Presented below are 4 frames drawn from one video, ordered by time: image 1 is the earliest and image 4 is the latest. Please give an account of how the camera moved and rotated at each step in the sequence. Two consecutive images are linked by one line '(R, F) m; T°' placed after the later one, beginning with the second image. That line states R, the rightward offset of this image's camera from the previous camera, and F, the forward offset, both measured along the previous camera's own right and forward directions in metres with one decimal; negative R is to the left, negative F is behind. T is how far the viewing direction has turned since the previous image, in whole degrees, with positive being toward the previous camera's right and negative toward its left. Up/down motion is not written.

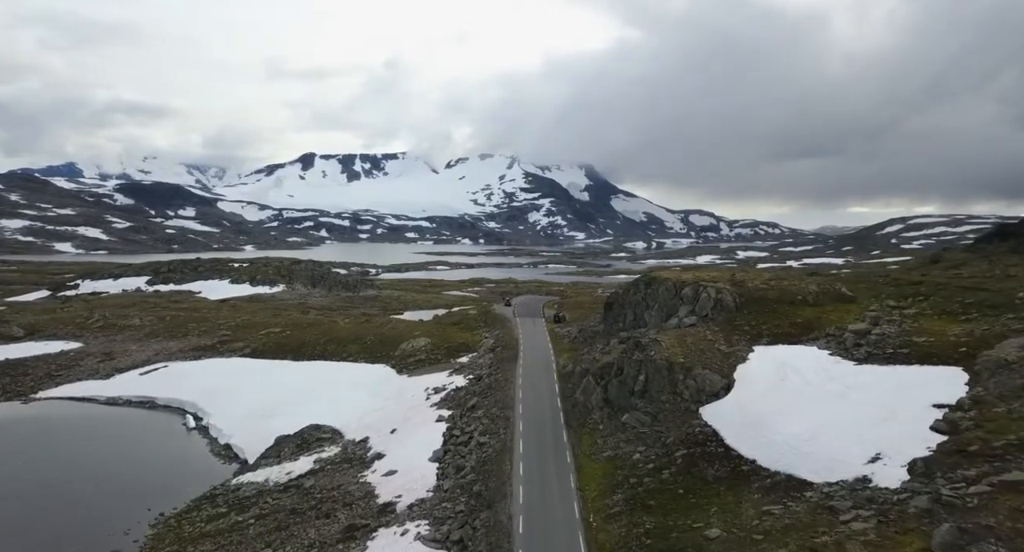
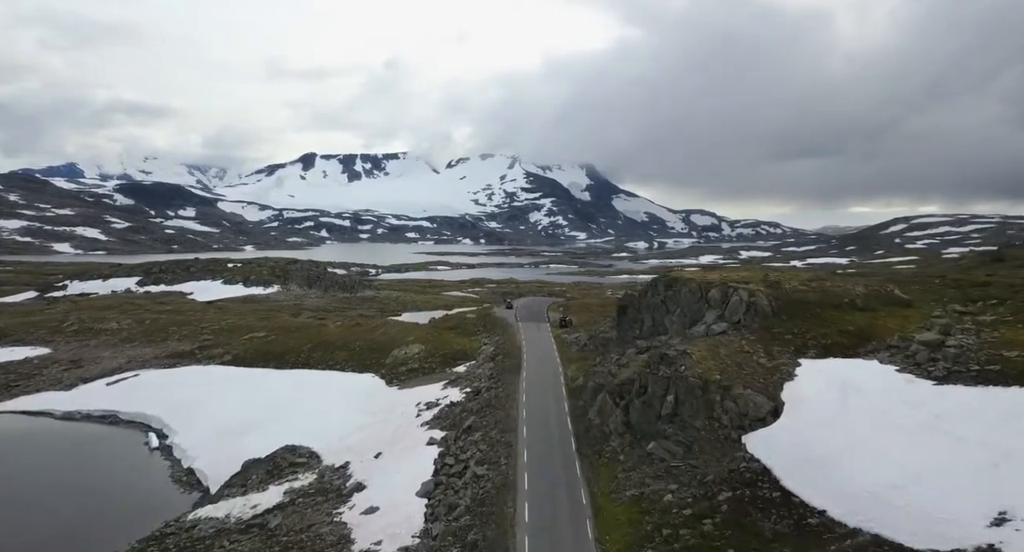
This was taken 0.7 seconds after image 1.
(-0.1, +6.2) m; 0°
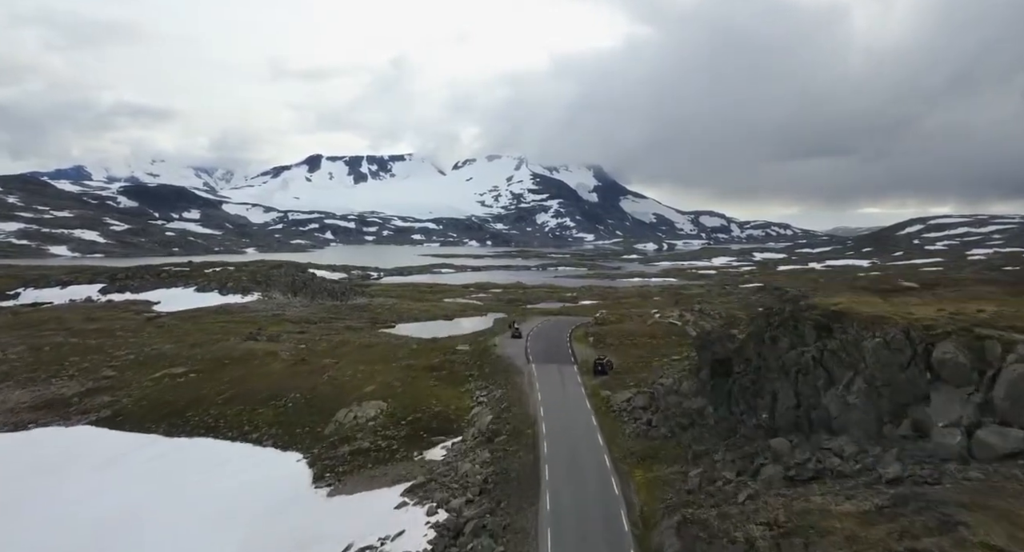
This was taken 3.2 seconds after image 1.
(-0.2, +23.1) m; -1°
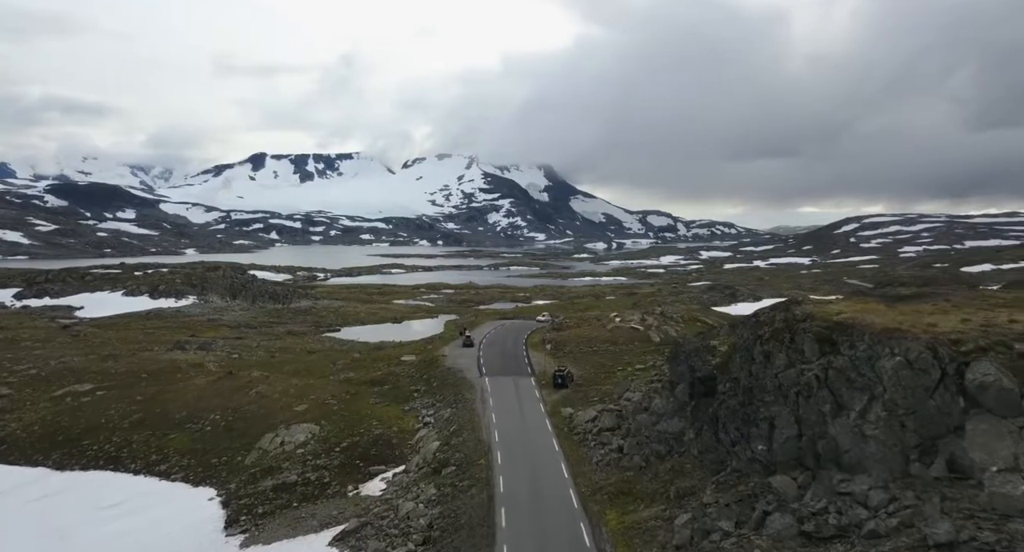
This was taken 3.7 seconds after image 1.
(+0.4, +4.9) m; +5°
